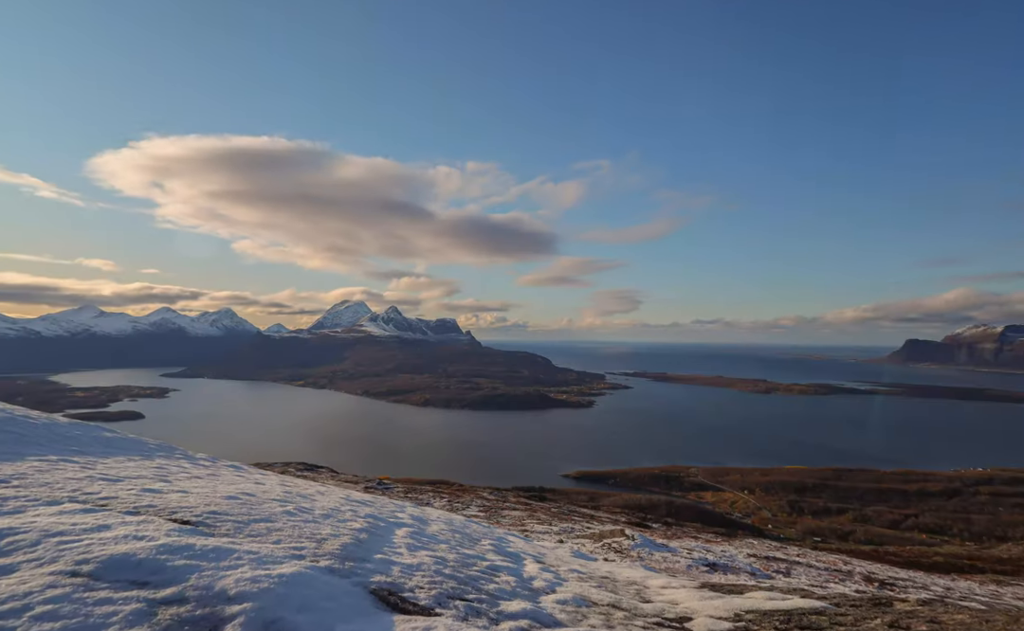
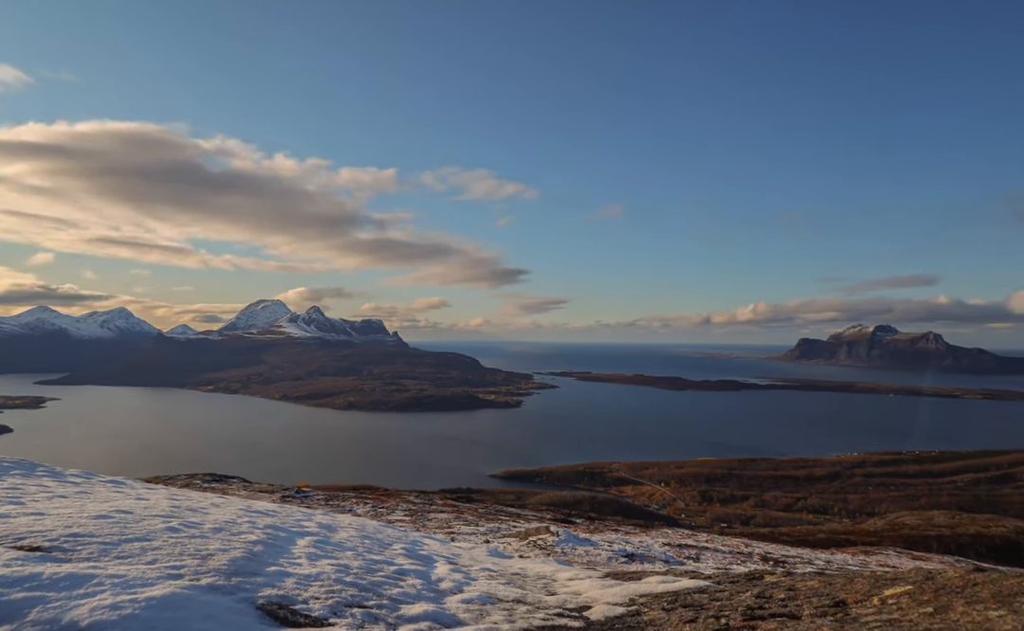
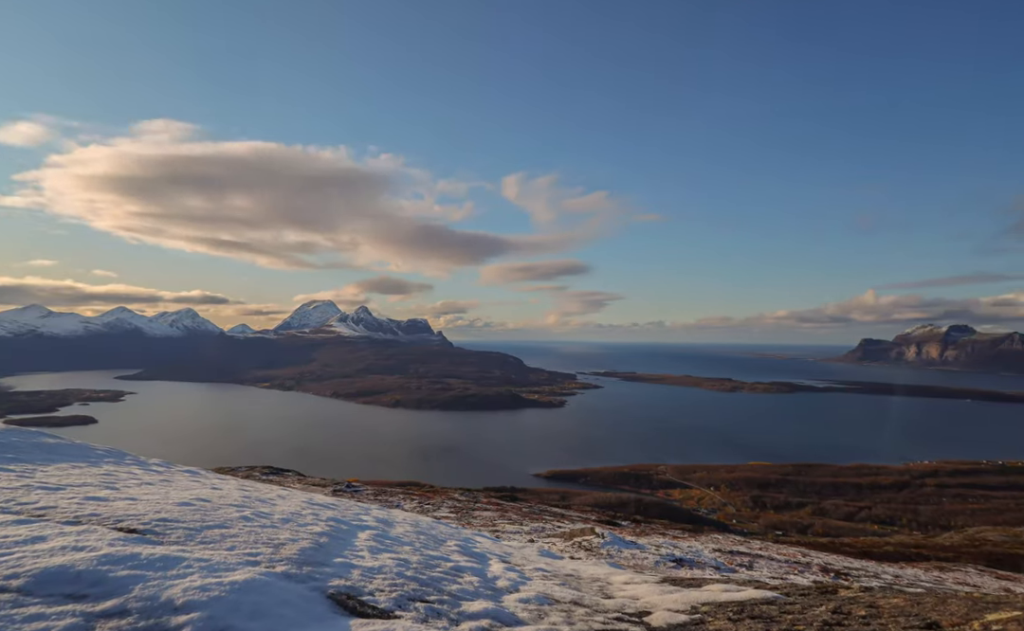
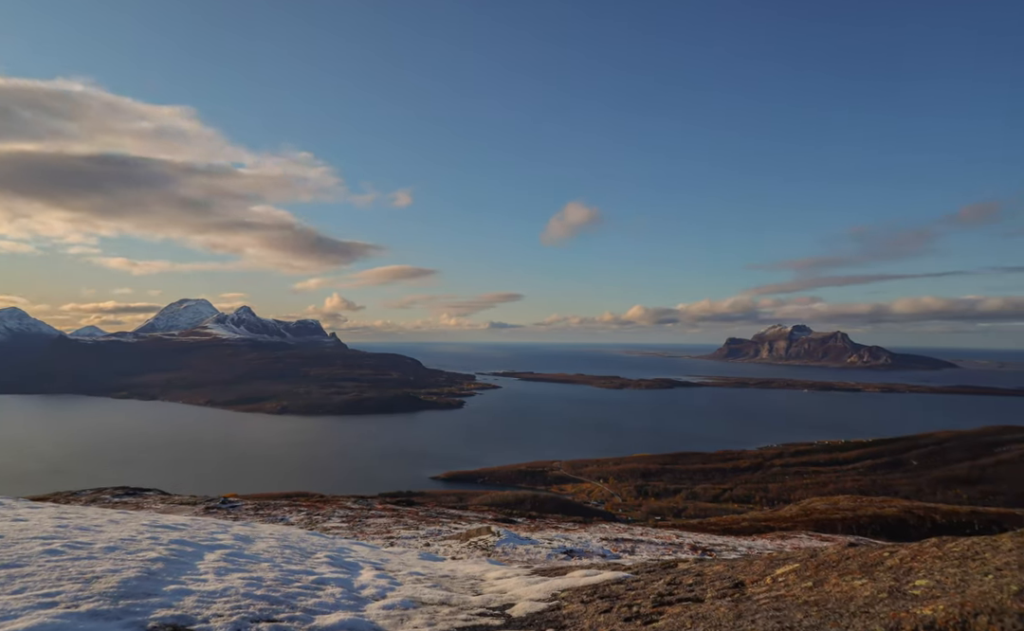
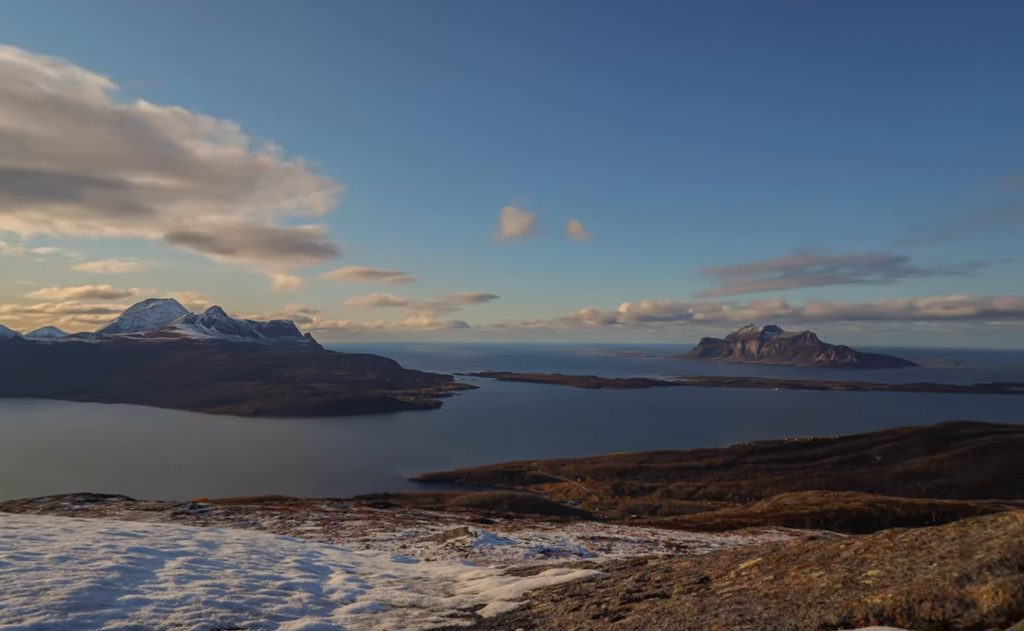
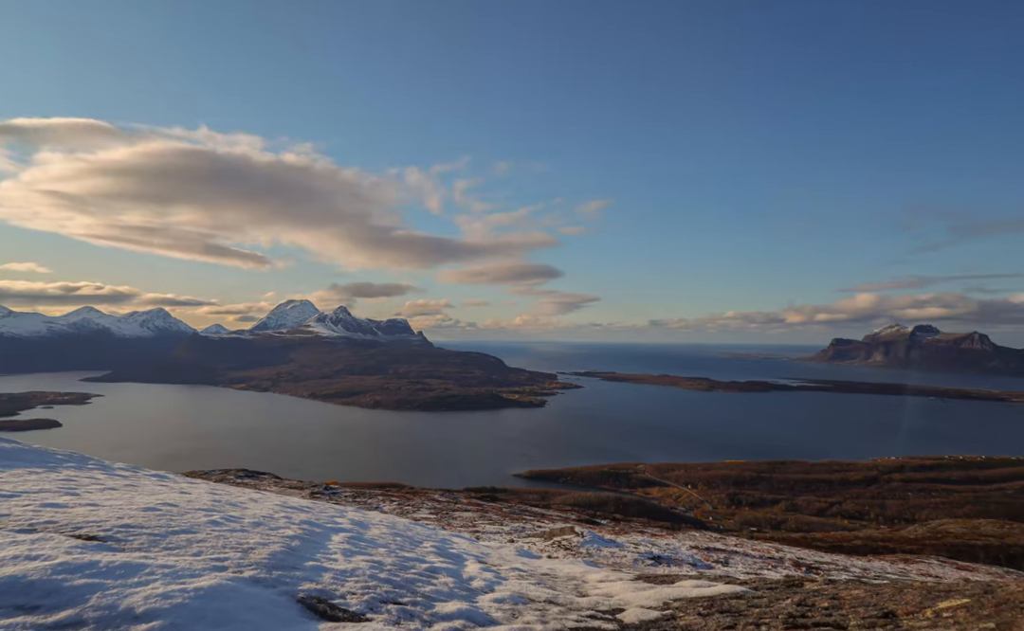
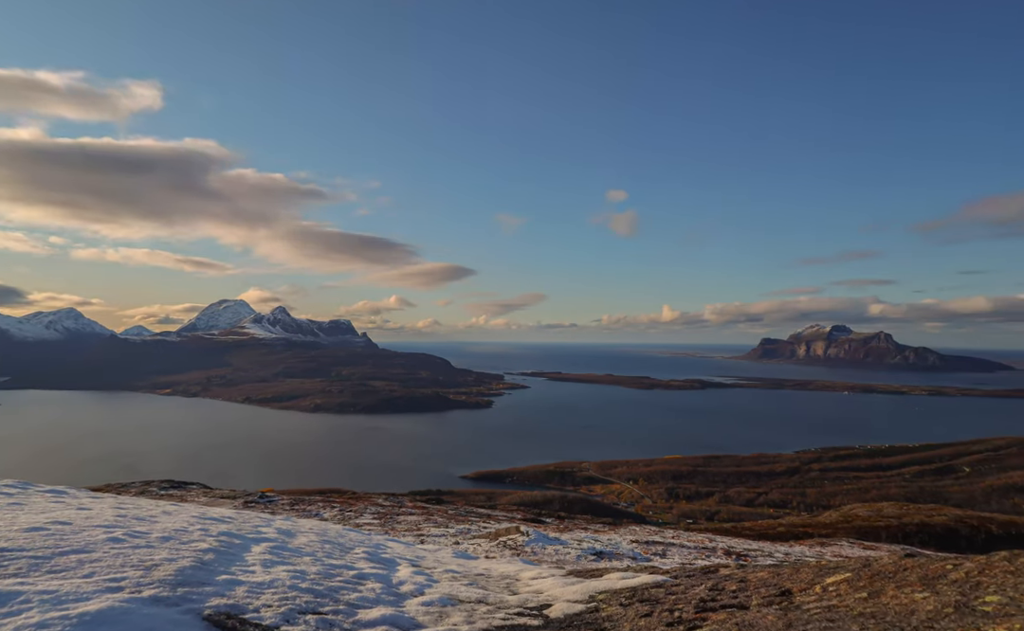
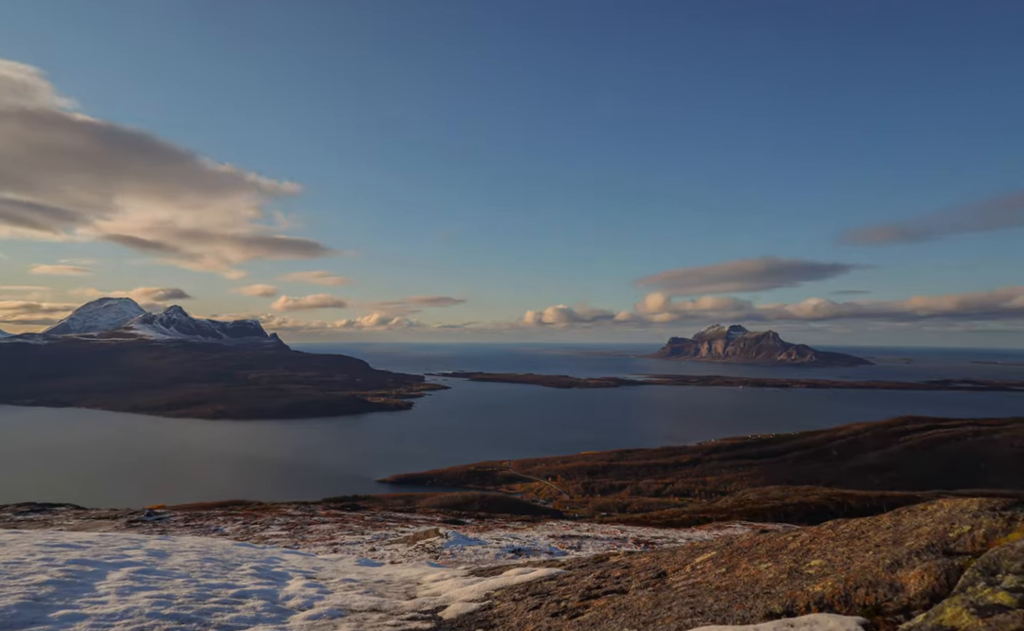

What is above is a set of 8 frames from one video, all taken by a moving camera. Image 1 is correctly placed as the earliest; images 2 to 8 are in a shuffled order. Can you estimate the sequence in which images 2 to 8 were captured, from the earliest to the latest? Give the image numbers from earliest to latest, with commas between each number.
3, 6, 2, 7, 4, 5, 8
